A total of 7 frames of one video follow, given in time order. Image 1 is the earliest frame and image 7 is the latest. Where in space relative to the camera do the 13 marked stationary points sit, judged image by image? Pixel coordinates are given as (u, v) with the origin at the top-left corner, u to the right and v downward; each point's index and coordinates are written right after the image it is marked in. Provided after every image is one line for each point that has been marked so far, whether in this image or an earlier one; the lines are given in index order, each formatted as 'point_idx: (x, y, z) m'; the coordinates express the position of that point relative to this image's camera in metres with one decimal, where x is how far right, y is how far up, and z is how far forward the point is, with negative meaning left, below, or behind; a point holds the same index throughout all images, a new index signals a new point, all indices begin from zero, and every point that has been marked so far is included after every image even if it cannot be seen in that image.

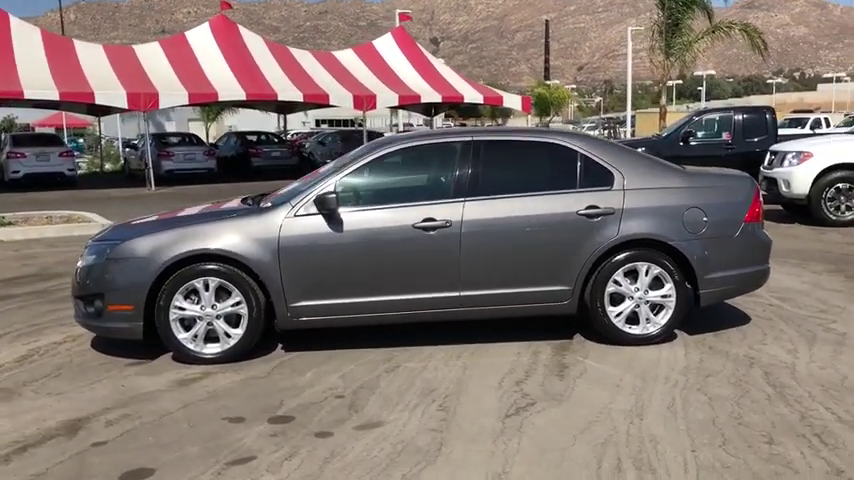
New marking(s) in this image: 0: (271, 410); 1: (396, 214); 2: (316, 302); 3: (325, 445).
0: (-1.0, -1.1, +5.1) m
1: (-0.2, +0.2, +6.2) m
2: (-0.8, -0.5, +6.2) m
3: (-0.5, -1.2, +4.5) m
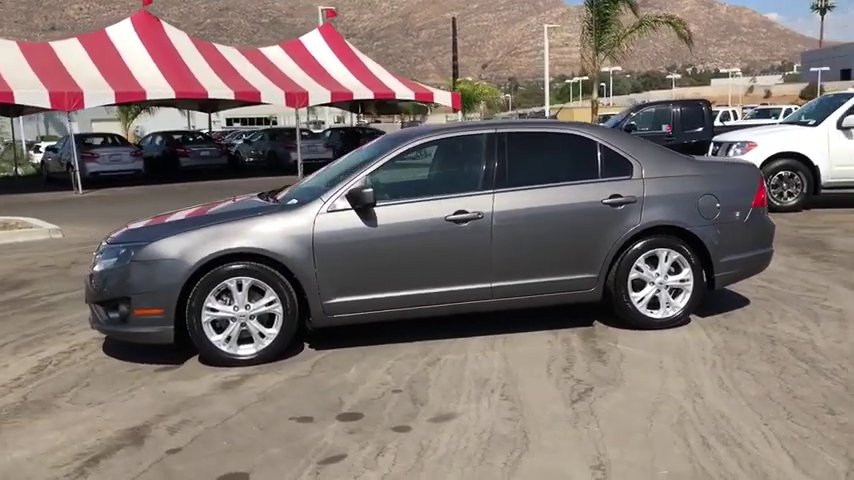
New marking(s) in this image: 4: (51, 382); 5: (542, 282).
0: (-0.6, -1.1, +5.0) m
1: (0.0, +0.3, +6.2) m
2: (-0.6, -0.5, +6.1) m
3: (-0.1, -1.1, +4.5) m
4: (-2.7, -1.0, +5.7) m
5: (+0.9, -0.3, +6.4) m
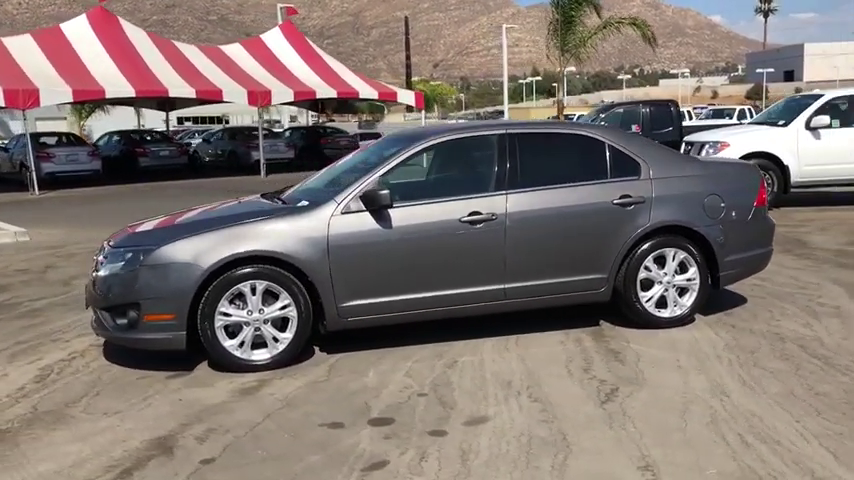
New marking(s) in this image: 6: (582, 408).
0: (-0.4, -1.1, +4.9) m
1: (+0.1, +0.2, +6.1) m
2: (-0.5, -0.5, +6.0) m
3: (+0.1, -1.1, +4.4) m
4: (-2.5, -1.0, +5.5) m
5: (+1.0, -0.3, +6.4) m
6: (+1.0, -1.0, +4.9) m
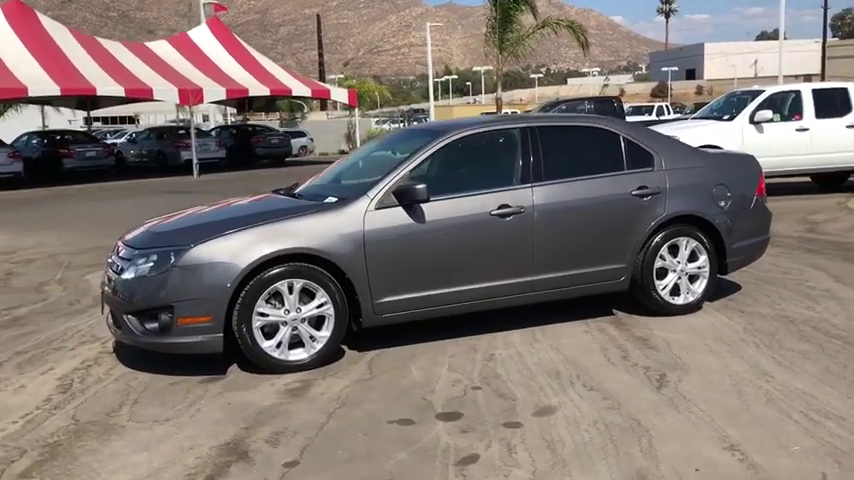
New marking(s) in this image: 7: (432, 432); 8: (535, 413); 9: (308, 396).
0: (0.0, -1.0, +4.9) m
1: (+0.4, +0.3, +6.1) m
2: (-0.2, -0.4, +6.0) m
3: (+0.6, -1.1, +4.4) m
4: (-2.2, -1.1, +5.2) m
5: (+1.2, -0.3, +6.5) m
6: (+1.3, -1.0, +5.0) m
7: (0.0, -1.1, +4.5) m
8: (+0.6, -1.0, +4.7) m
9: (-0.8, -1.0, +5.2) m
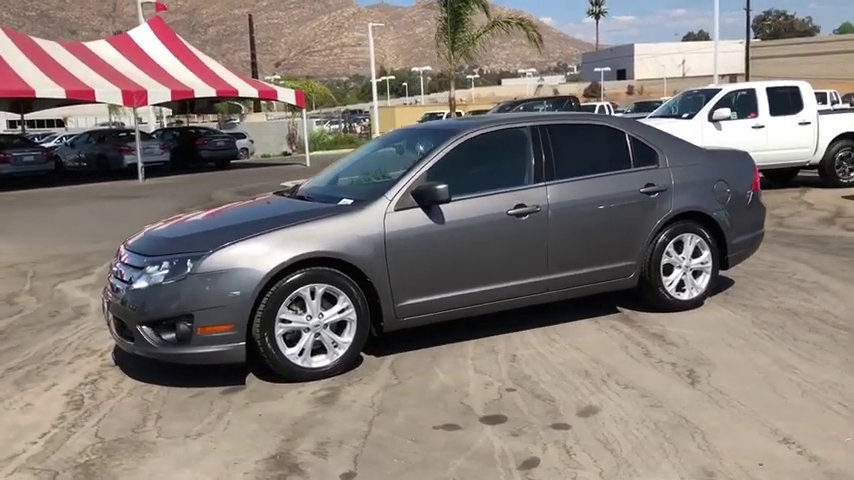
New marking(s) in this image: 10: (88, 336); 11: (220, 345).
0: (+0.3, -1.0, +4.8) m
1: (+0.5, +0.3, +6.1) m
2: (0.0, -0.4, +5.8) m
3: (+0.9, -1.1, +4.4) m
4: (-1.9, -1.1, +5.0) m
5: (+1.3, -0.3, +6.5) m
6: (+1.6, -0.9, +5.0) m
7: (+0.3, -1.1, +4.4) m
8: (+0.9, -1.0, +4.7) m
9: (-0.6, -1.0, +5.0) m
10: (-3.0, -0.8, +7.1) m
11: (-1.4, -0.7, +5.3) m
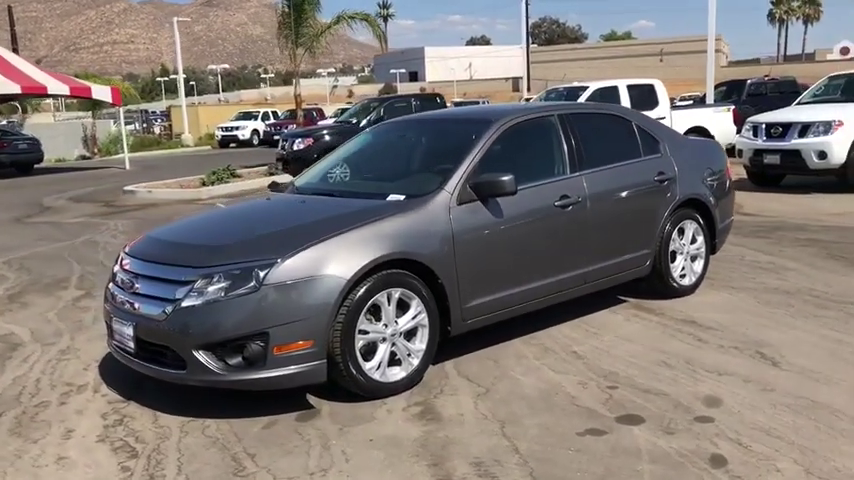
0: (+1.0, -1.0, +4.5) m
1: (+0.8, +0.3, +5.8) m
2: (+0.4, -0.4, +5.5) m
3: (+1.7, -1.0, +4.3) m
4: (-1.2, -1.1, +4.1) m
5: (+1.5, -0.2, +6.5) m
6: (+2.2, -0.8, +5.1) m
7: (+1.1, -1.0, +4.2) m
8: (+1.6, -0.9, +4.6) m
9: (+0.1, -1.0, +4.6) m
10: (-2.8, -0.9, +5.9) m
11: (-0.7, -0.7, +4.6) m
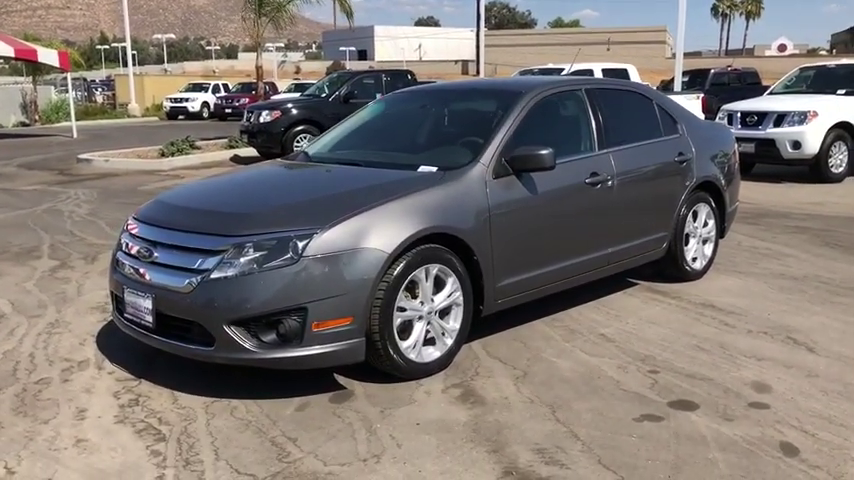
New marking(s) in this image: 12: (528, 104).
0: (+1.2, -0.9, +4.3) m
1: (+1.0, +0.5, +5.6) m
2: (+0.6, -0.3, +5.2) m
3: (+1.9, -0.9, +4.2) m
4: (-0.9, -1.0, +3.8) m
5: (+1.6, 0.0, +6.3) m
6: (+2.4, -0.7, +5.0) m
7: (+1.4, -0.9, +4.0) m
8: (+1.8, -0.8, +4.5) m
9: (+0.4, -0.9, +4.3) m
10: (-2.6, -0.7, +5.5) m
11: (-0.5, -0.5, +4.3) m
12: (+0.7, +1.0, +5.7) m
